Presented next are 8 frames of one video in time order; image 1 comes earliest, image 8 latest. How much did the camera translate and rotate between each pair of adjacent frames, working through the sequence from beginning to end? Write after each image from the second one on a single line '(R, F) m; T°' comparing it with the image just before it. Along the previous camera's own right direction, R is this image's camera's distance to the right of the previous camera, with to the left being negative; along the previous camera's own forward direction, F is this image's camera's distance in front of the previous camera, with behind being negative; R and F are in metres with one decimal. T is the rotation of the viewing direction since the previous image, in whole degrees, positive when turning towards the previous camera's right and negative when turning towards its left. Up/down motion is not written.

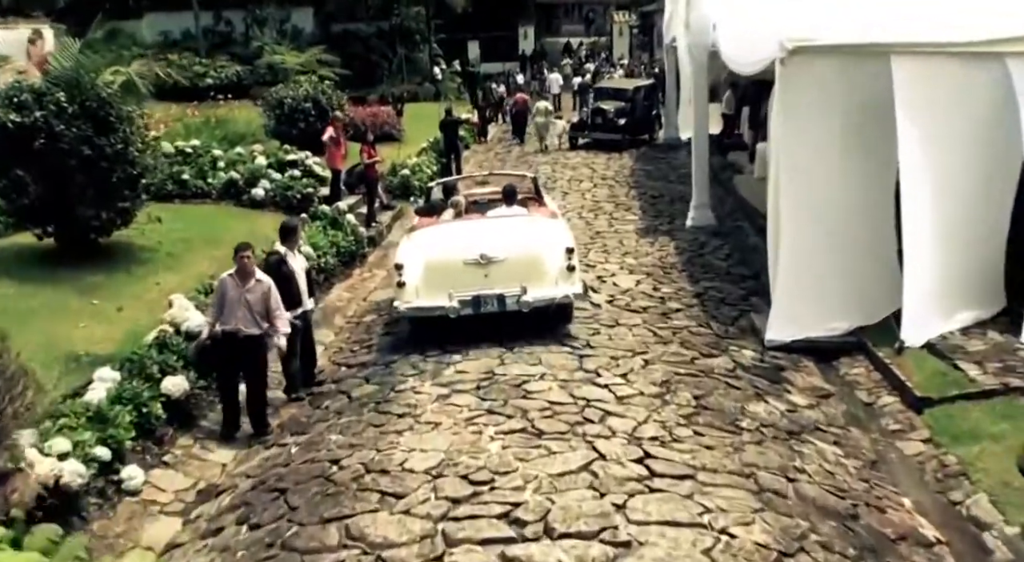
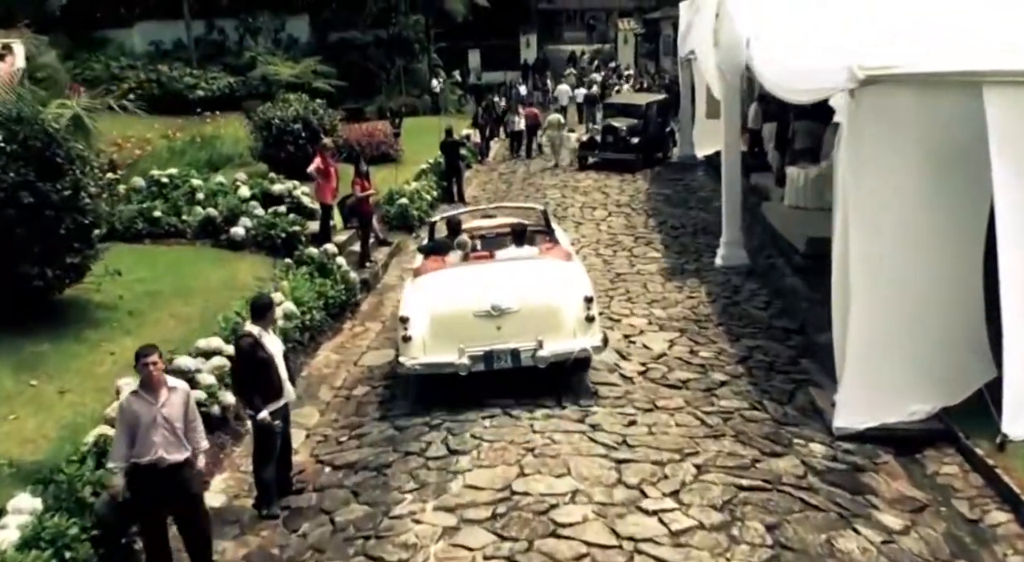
(-0.1, +1.5) m; 0°
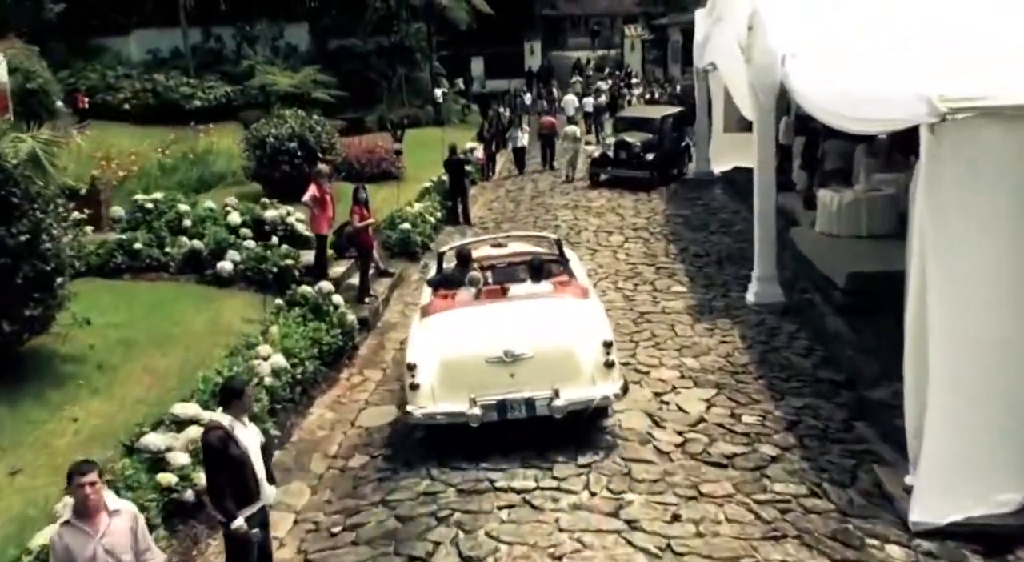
(-0.1, +1.1) m; 0°
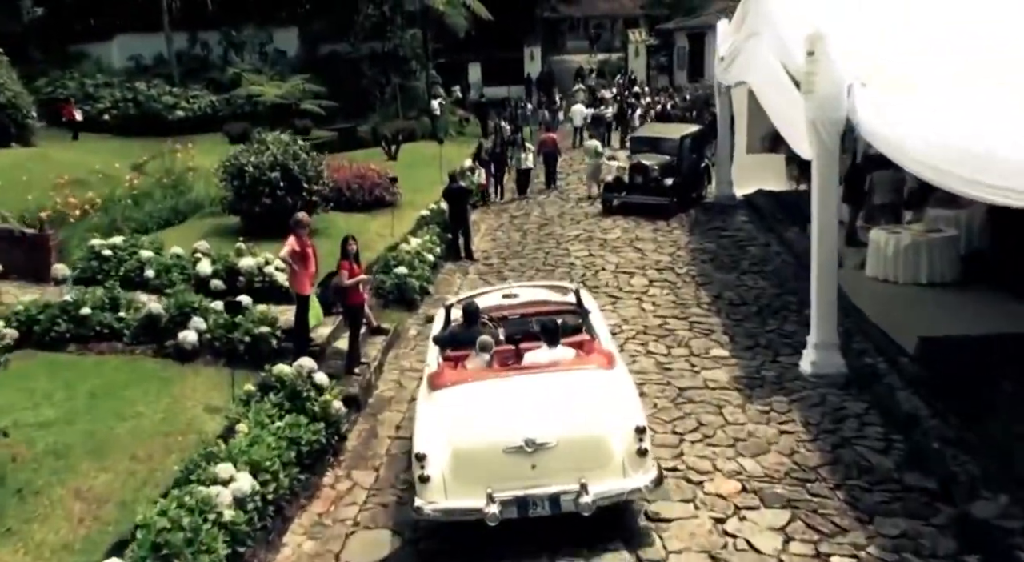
(-0.2, +1.8) m; 0°
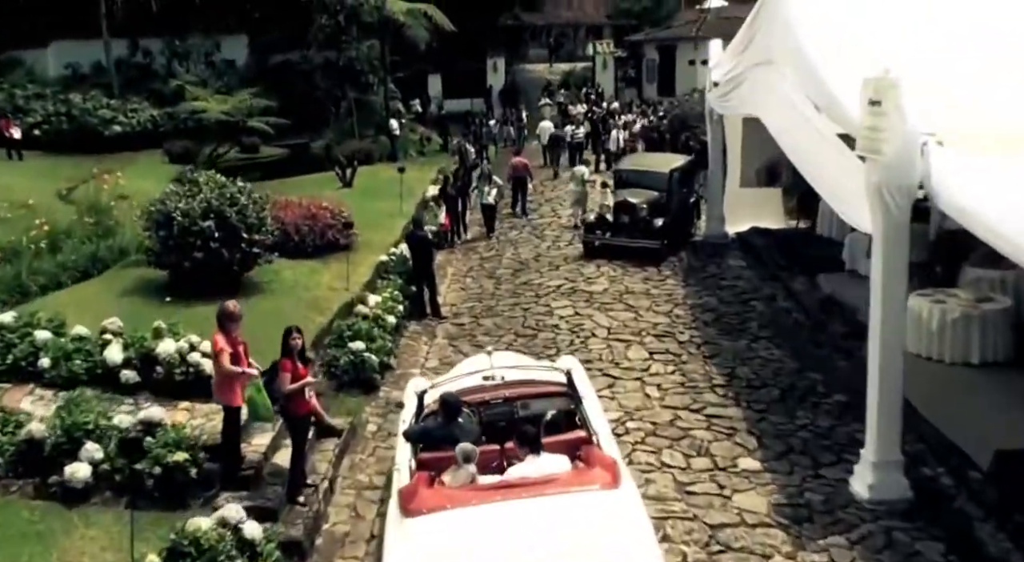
(-0.2, +2.1) m; +3°
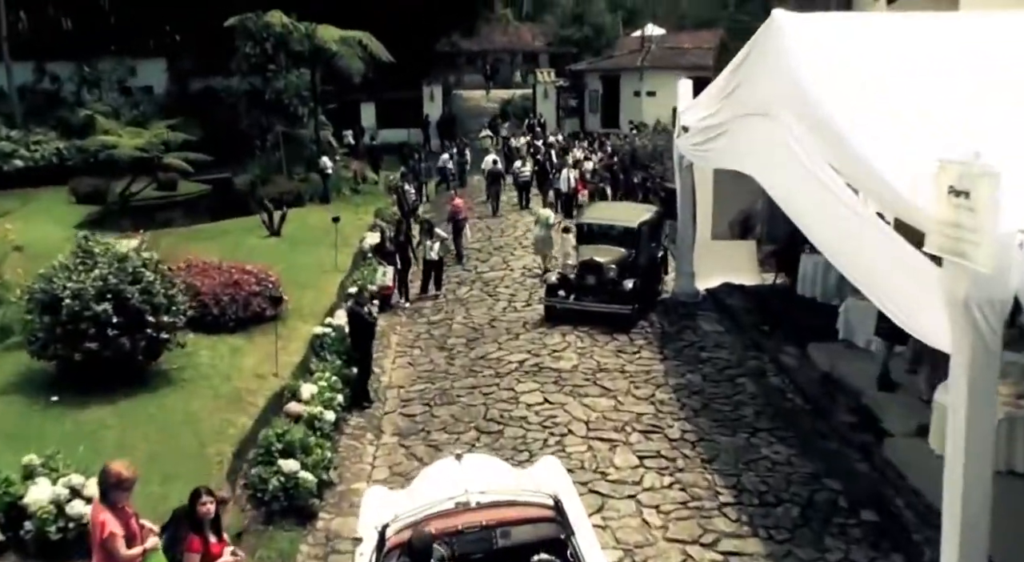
(-0.3, +2.0) m; +4°
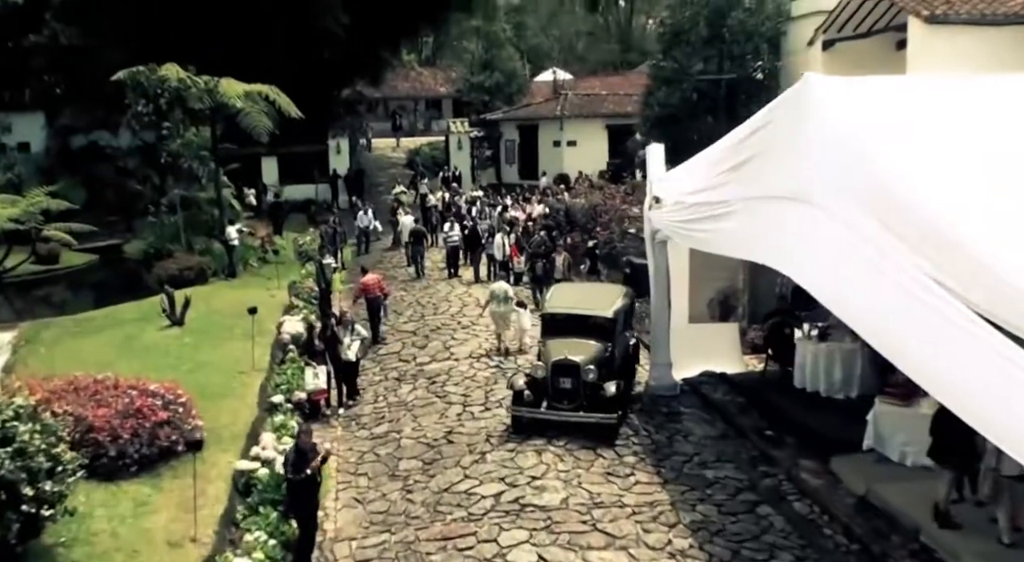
(-0.8, +2.3) m; +6°
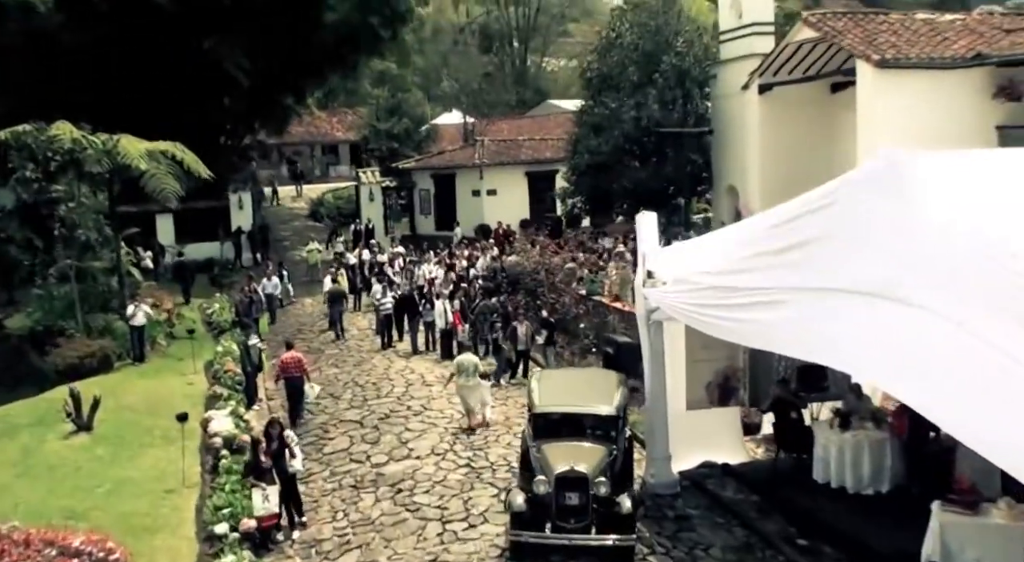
(-1.2, +1.9) m; +7°
